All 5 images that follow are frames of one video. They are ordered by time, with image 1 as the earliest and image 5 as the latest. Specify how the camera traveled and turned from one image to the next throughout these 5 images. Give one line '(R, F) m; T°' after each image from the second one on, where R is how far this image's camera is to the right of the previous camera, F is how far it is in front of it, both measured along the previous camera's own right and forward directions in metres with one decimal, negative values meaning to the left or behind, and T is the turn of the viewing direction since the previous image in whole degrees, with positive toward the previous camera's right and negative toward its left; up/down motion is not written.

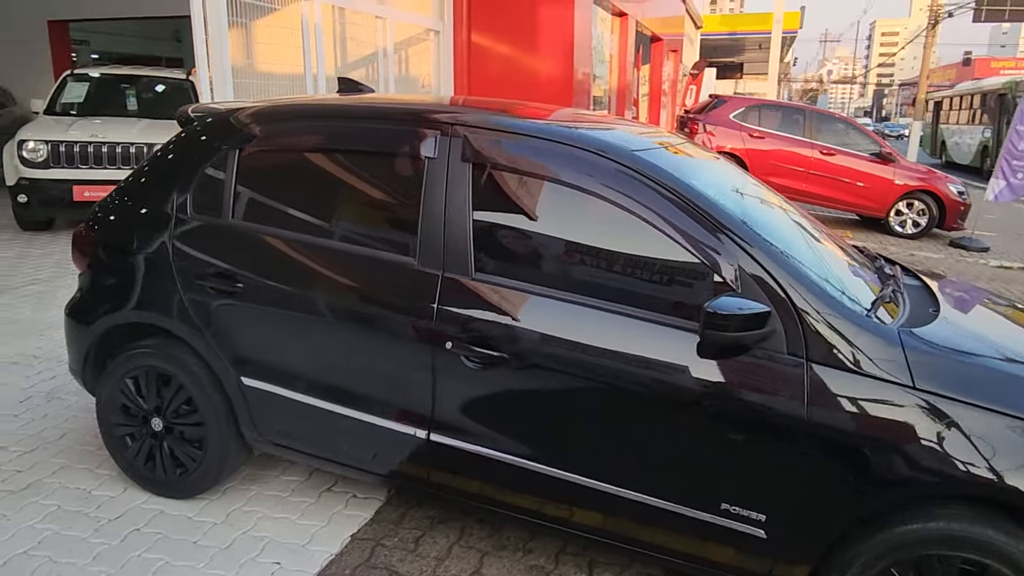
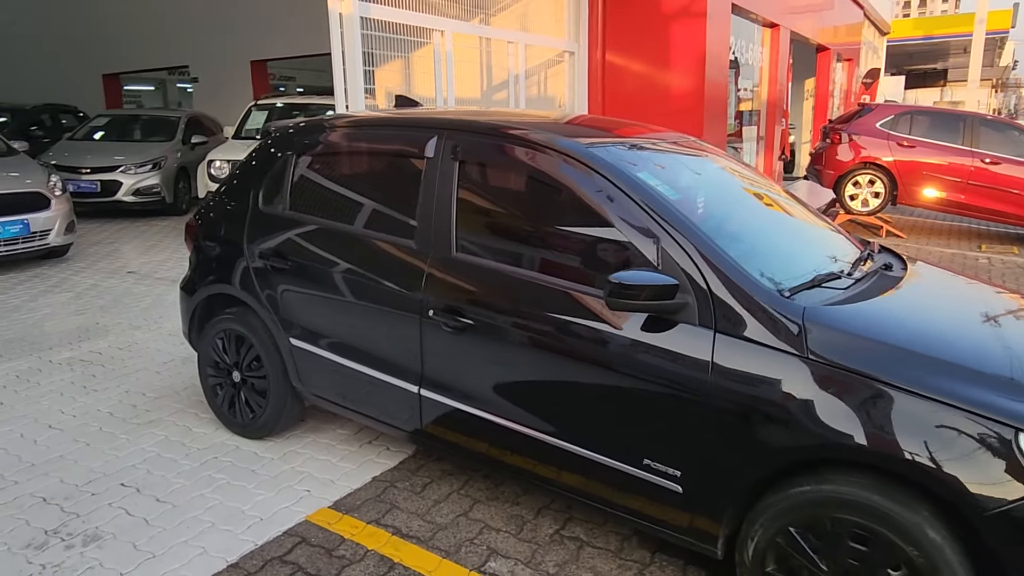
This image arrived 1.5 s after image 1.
(+0.7, -0.3) m; -14°
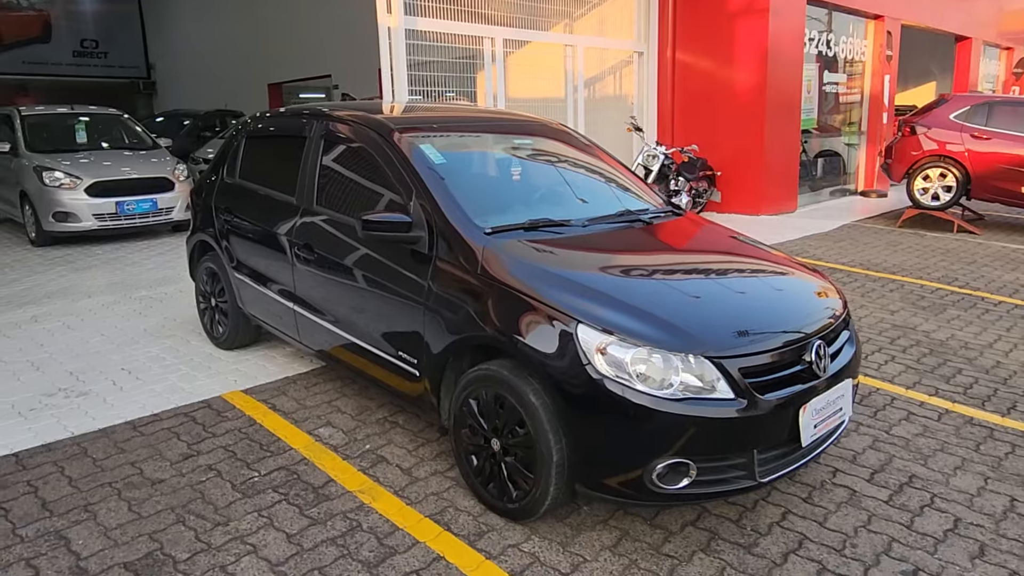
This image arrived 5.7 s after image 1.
(+1.6, -0.7) m; -13°
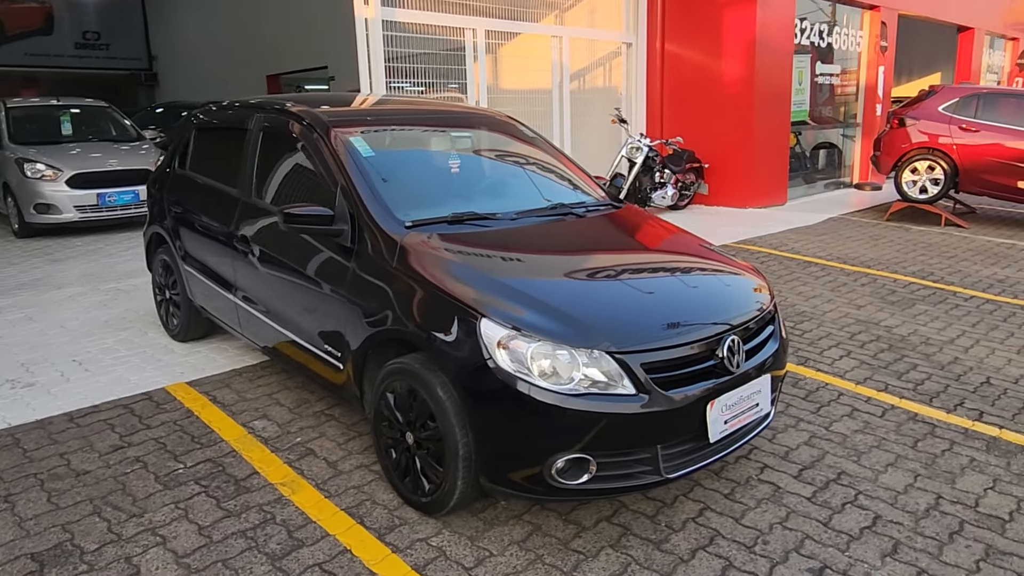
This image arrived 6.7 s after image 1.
(+0.4, 0.0) m; -1°
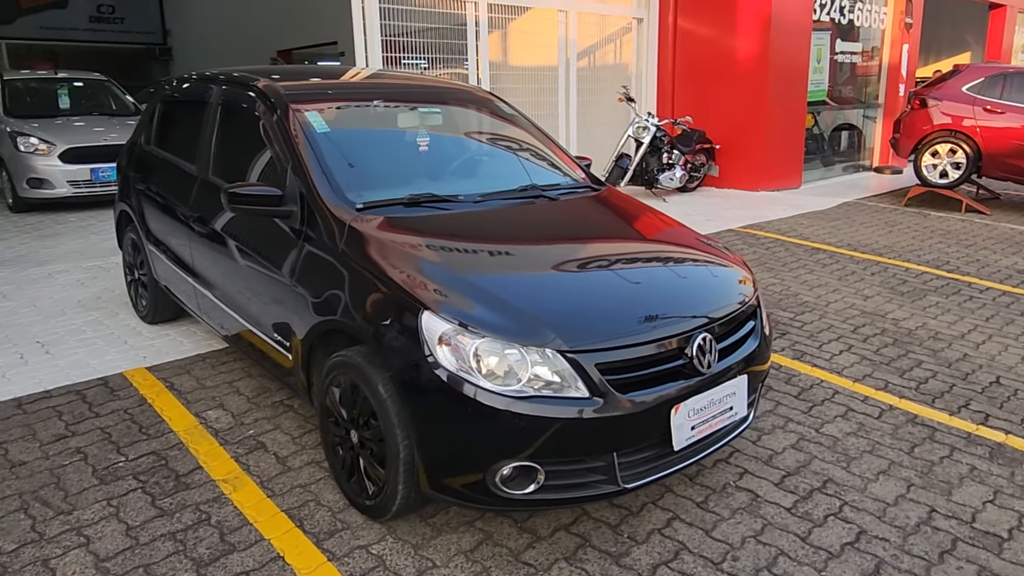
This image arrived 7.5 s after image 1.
(+0.2, +0.2) m; -2°
